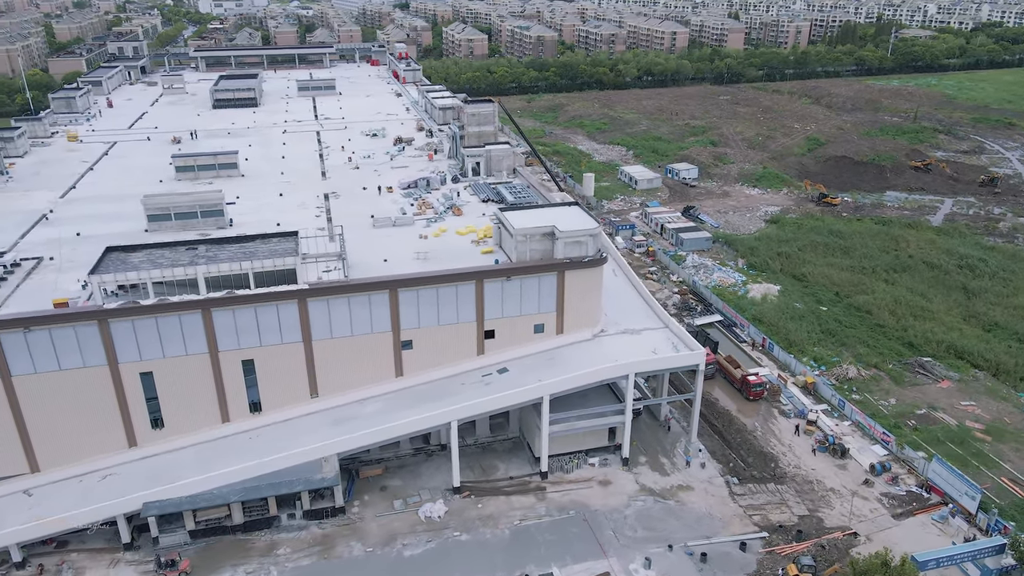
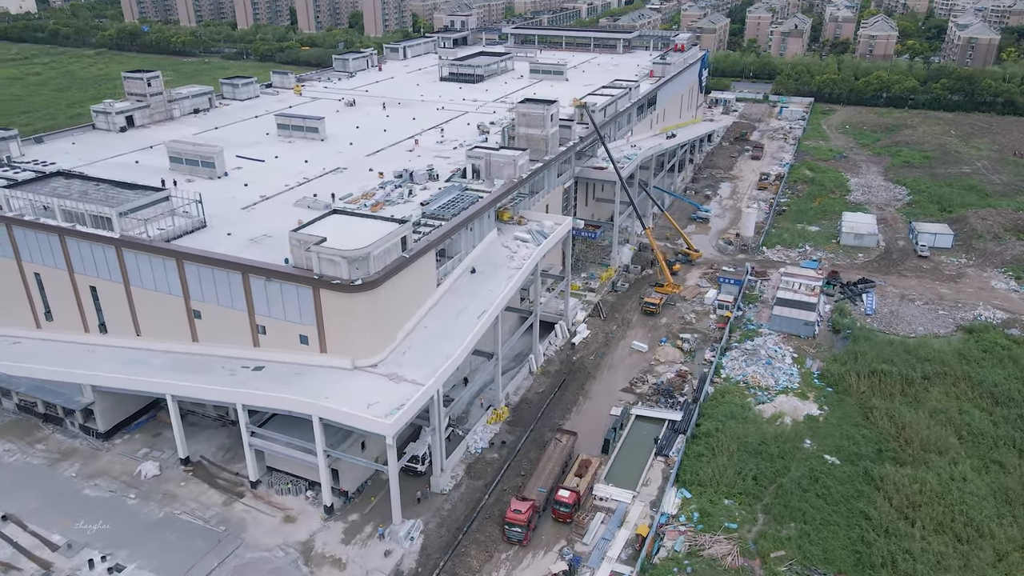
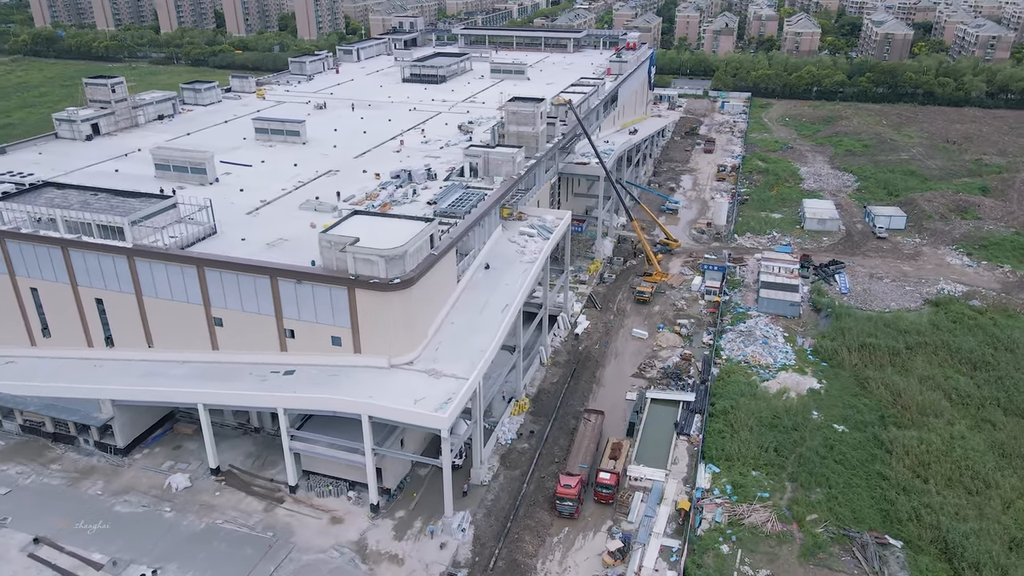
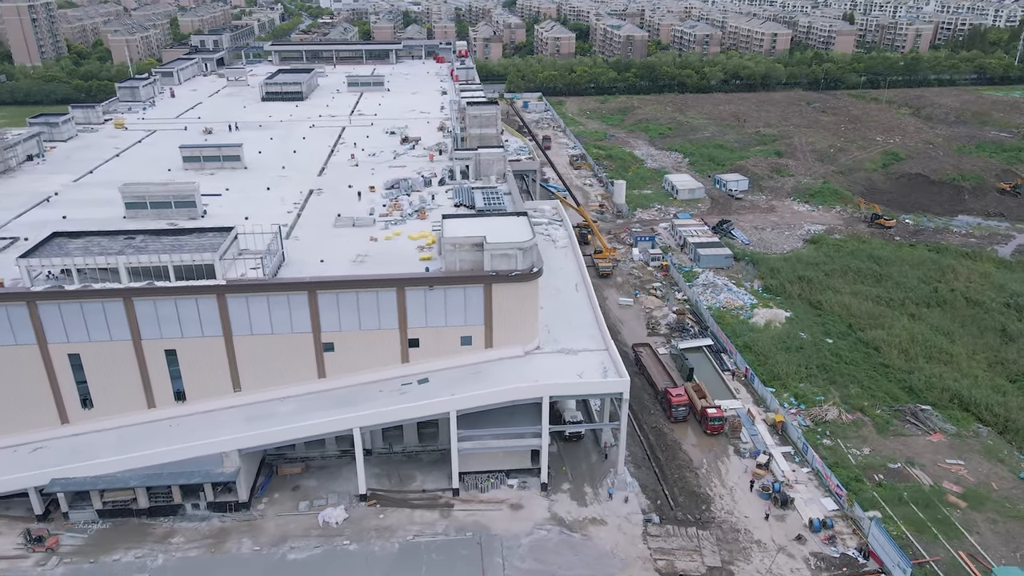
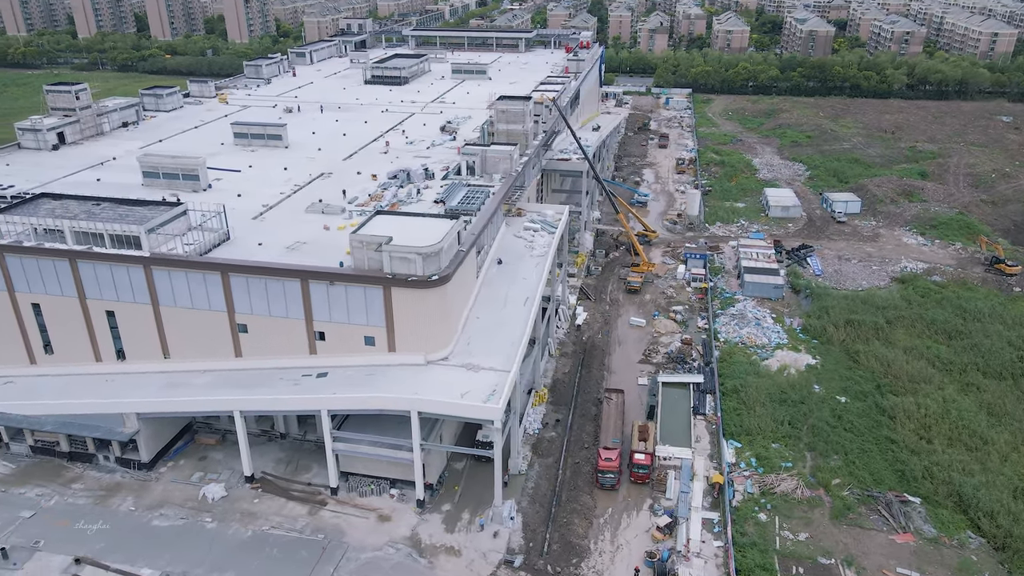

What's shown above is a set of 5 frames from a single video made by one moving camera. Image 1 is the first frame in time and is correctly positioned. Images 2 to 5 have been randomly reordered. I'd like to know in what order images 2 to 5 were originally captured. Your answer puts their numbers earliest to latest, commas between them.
4, 5, 3, 2
